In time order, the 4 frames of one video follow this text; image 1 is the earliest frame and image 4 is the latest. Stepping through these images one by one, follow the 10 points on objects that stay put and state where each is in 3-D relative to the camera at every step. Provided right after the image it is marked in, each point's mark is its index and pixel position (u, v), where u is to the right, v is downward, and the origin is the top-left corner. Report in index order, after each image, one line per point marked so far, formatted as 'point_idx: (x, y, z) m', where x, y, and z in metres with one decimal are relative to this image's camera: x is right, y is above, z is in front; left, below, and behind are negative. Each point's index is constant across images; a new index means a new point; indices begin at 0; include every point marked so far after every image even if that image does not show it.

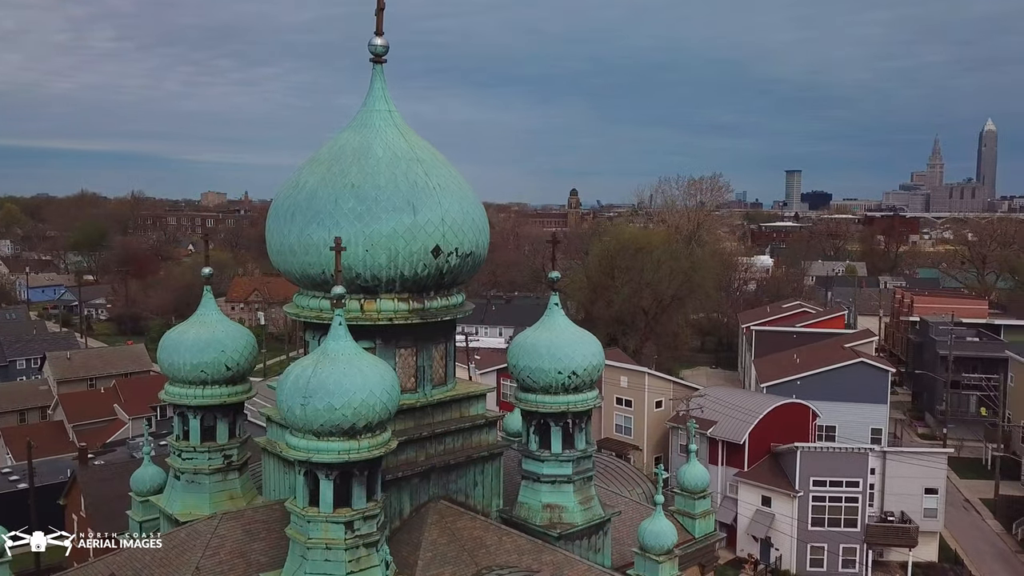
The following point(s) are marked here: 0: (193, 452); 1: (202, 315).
0: (-3.9, -2.0, +10.5) m
1: (-3.8, -0.3, +10.5) m
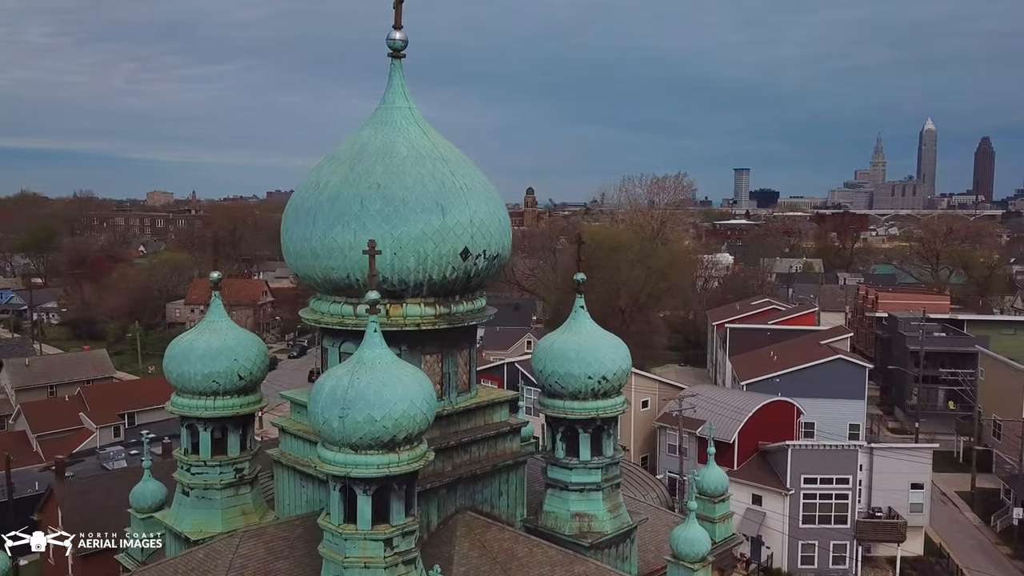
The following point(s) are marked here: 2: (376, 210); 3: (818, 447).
0: (-3.6, -2.1, +10.0) m
1: (-3.5, -0.4, +9.9) m
2: (-1.4, +0.8, +8.8) m
3: (+6.9, -3.6, +19.4) m
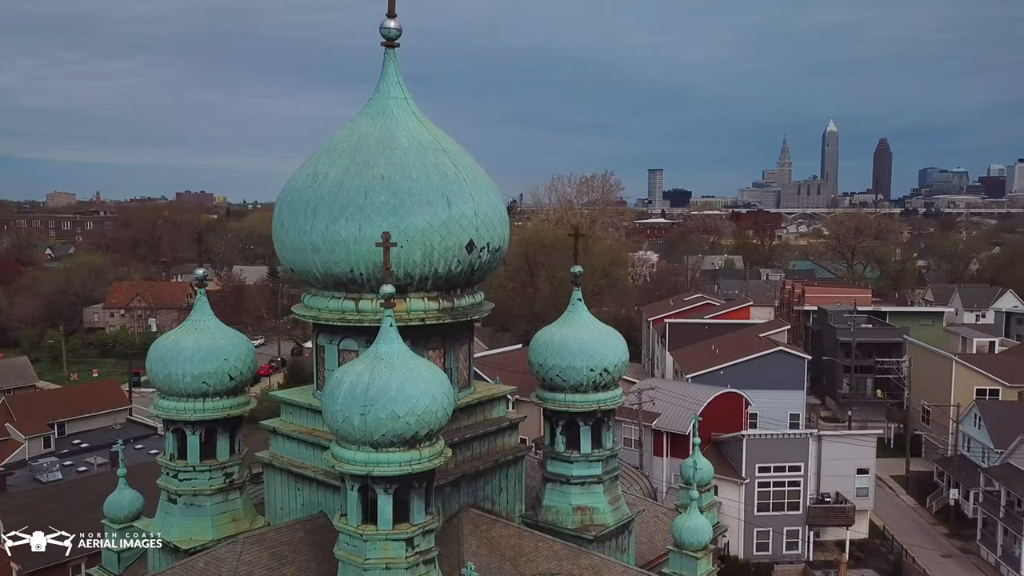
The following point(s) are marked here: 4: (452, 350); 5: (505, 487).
0: (-3.5, -2.0, +9.5) m
1: (-3.5, -0.4, +9.5) m
2: (-1.3, +0.9, +8.6) m
3: (+6.0, -3.4, +19.9) m
4: (-0.7, -0.7, +9.4) m
5: (-0.1, -2.3, +10.1) m
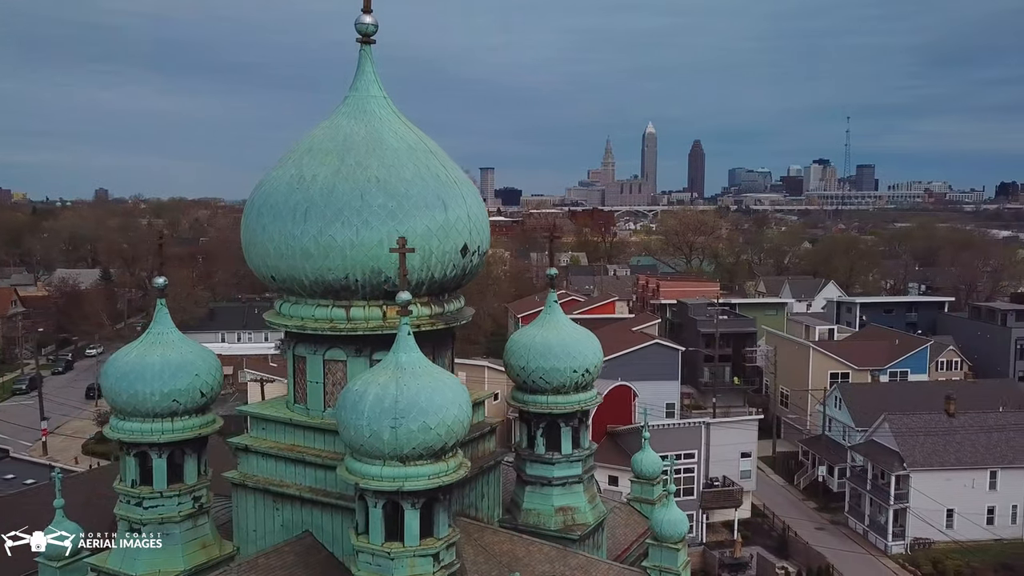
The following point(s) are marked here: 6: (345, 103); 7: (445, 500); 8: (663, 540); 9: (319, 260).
0: (-3.6, -2.1, +8.8) m
1: (-3.6, -0.5, +8.8) m
2: (-1.3, +0.8, +8.3) m
3: (+3.8, -3.3, +20.8) m
4: (-0.8, -0.7, +9.2) m
5: (-0.3, -2.4, +9.9) m
6: (-1.8, +2.0, +9.2) m
7: (-0.6, -1.8, +7.5) m
8: (+1.7, -2.9, +10.0) m
9: (-1.9, +0.3, +8.3) m
